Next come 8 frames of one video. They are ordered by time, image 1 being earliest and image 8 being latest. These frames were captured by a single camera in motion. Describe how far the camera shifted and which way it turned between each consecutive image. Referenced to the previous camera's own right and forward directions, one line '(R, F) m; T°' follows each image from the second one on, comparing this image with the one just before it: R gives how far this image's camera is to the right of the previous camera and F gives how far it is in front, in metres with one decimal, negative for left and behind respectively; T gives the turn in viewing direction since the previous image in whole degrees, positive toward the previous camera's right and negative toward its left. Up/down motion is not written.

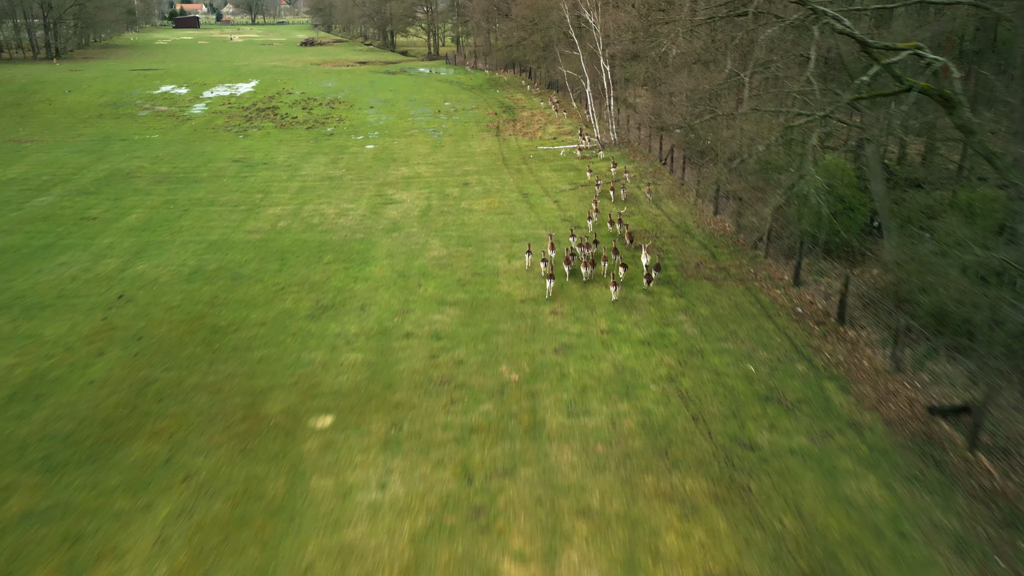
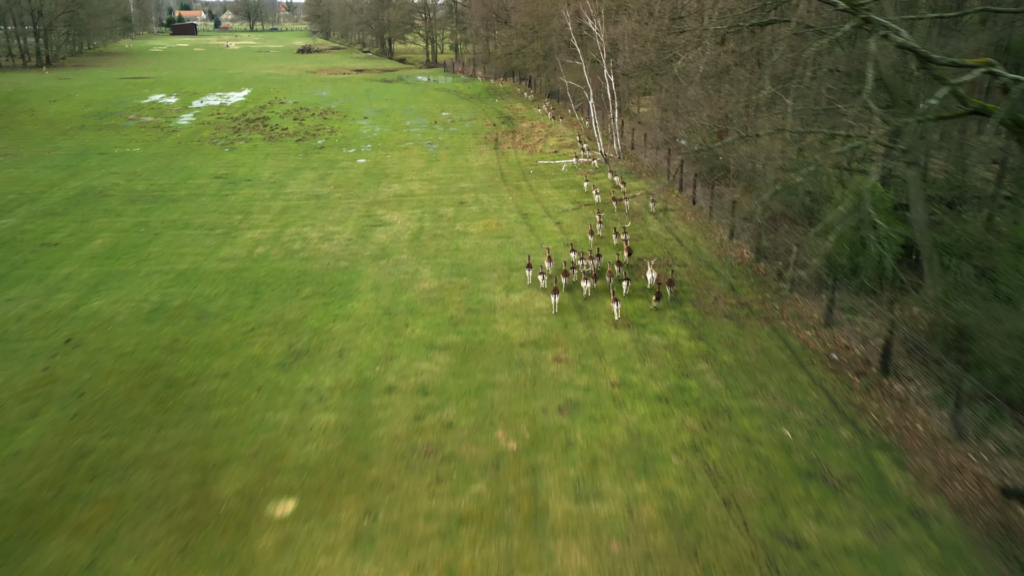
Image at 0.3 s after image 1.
(0.0, +1.6) m; 0°
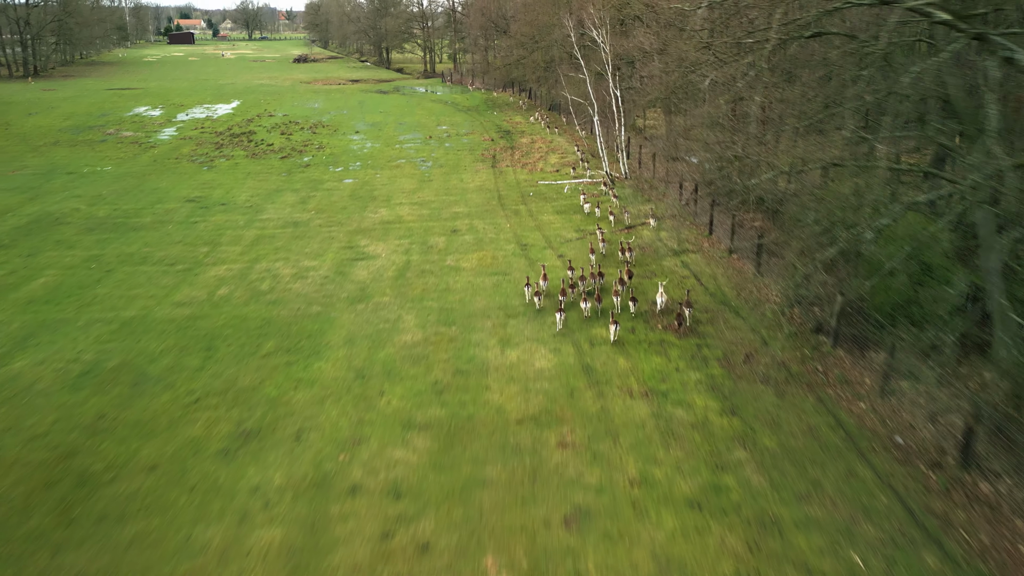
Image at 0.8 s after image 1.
(+0.1, +2.2) m; 0°
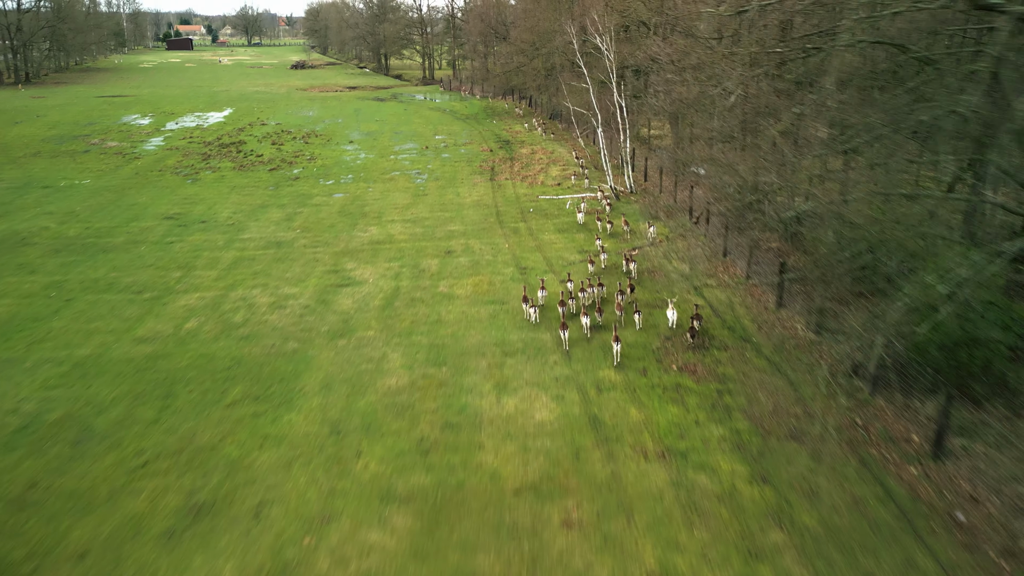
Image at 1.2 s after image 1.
(+0.1, +1.5) m; 0°
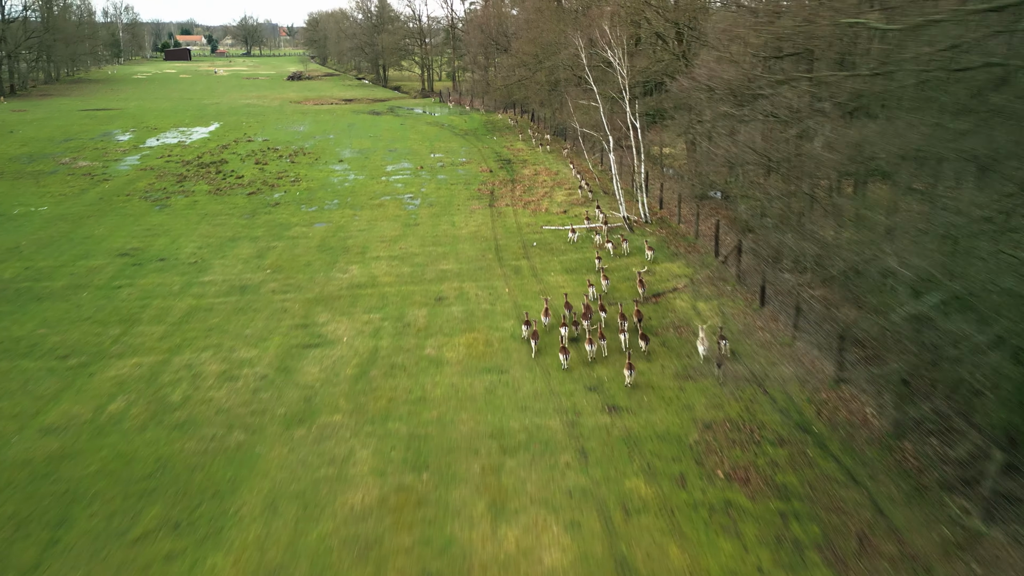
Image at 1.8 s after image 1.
(0.0, +2.8) m; 0°
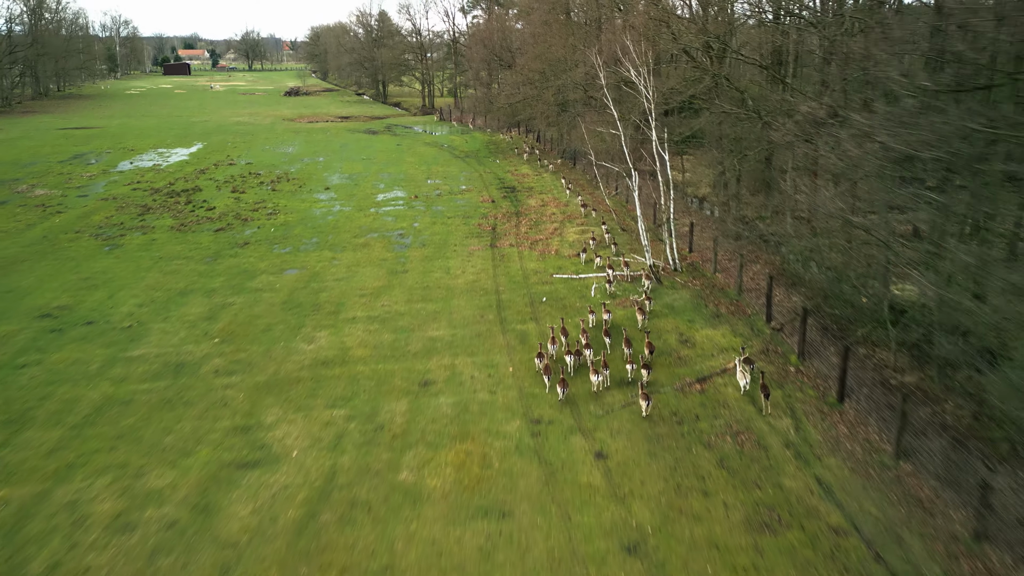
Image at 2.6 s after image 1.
(0.0, +3.6) m; 0°
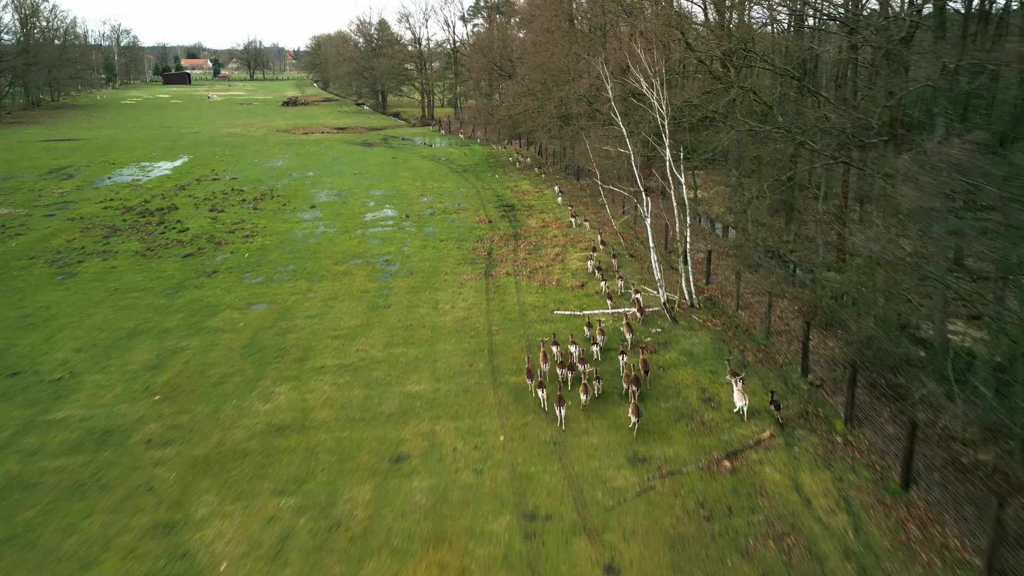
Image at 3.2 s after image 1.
(+0.2, +2.3) m; 0°
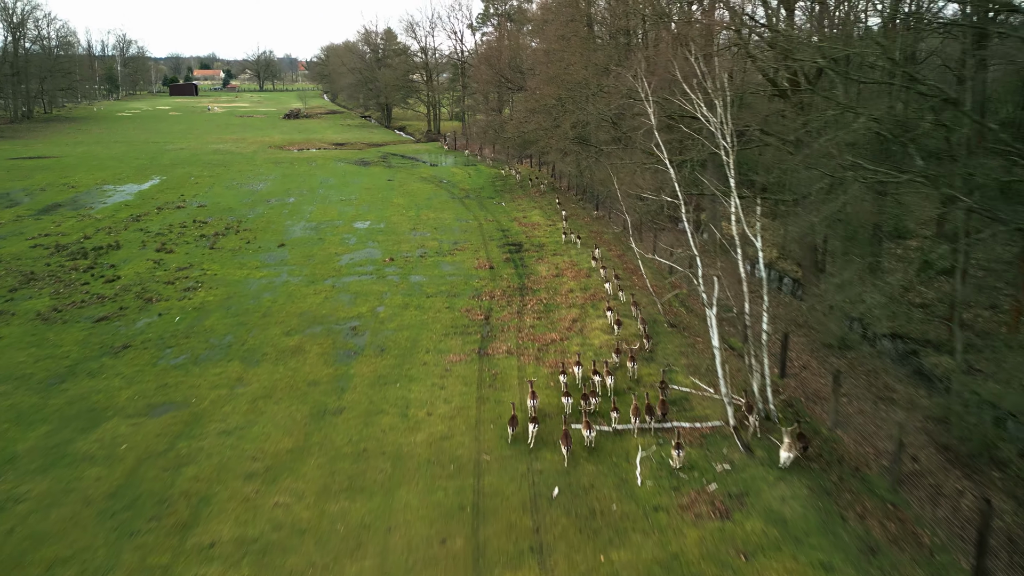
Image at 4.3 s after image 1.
(+0.2, +5.2) m; -1°
